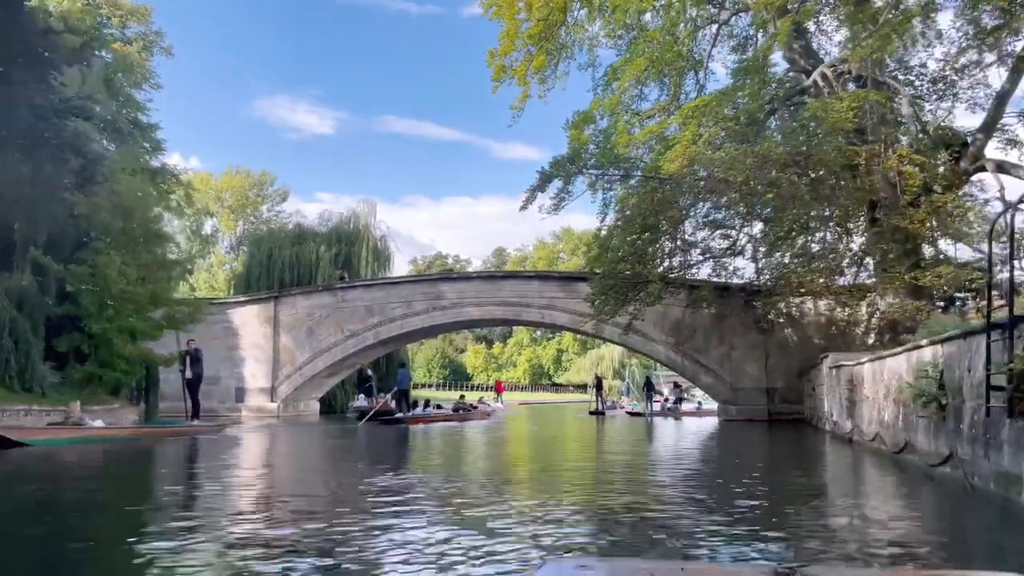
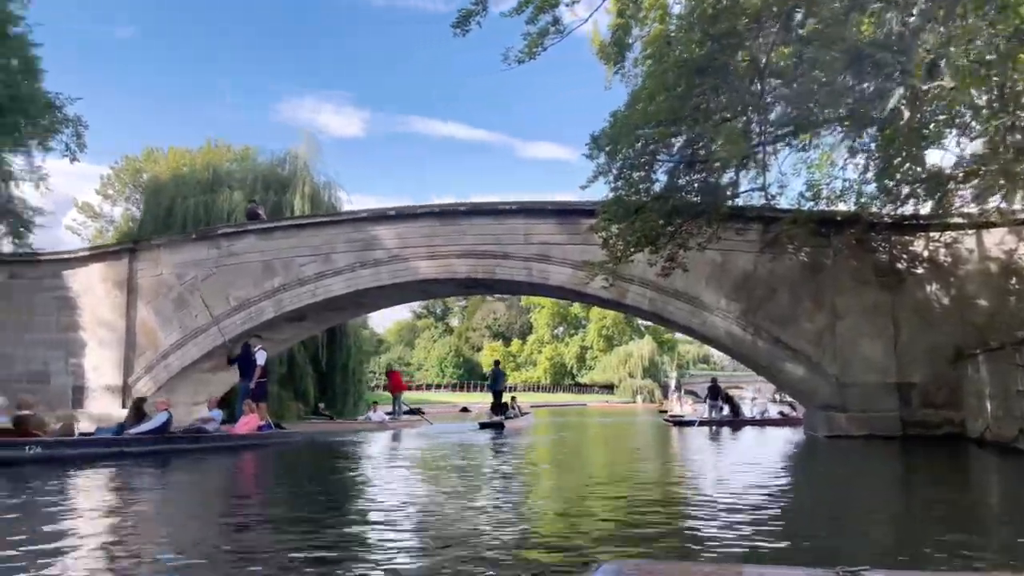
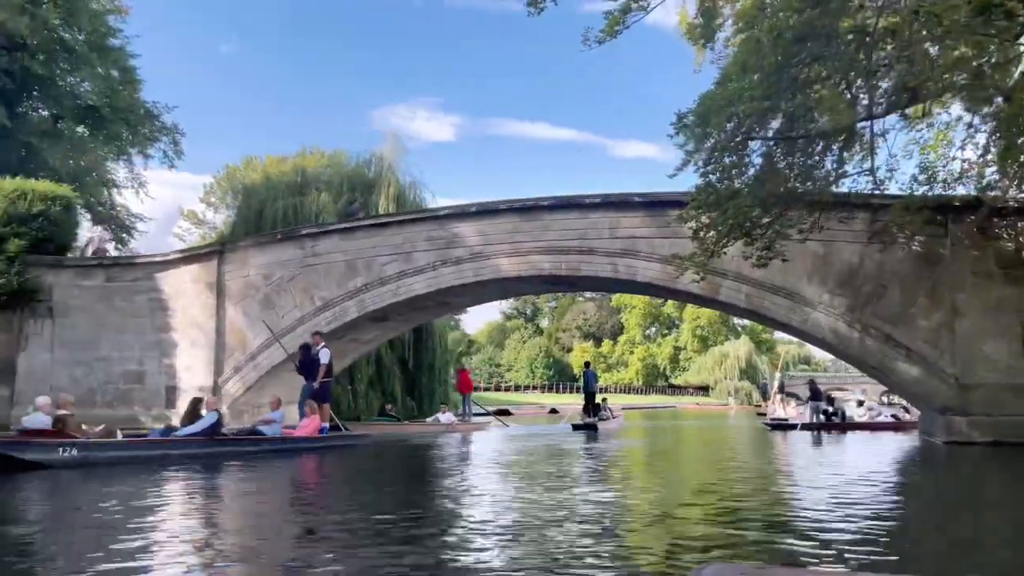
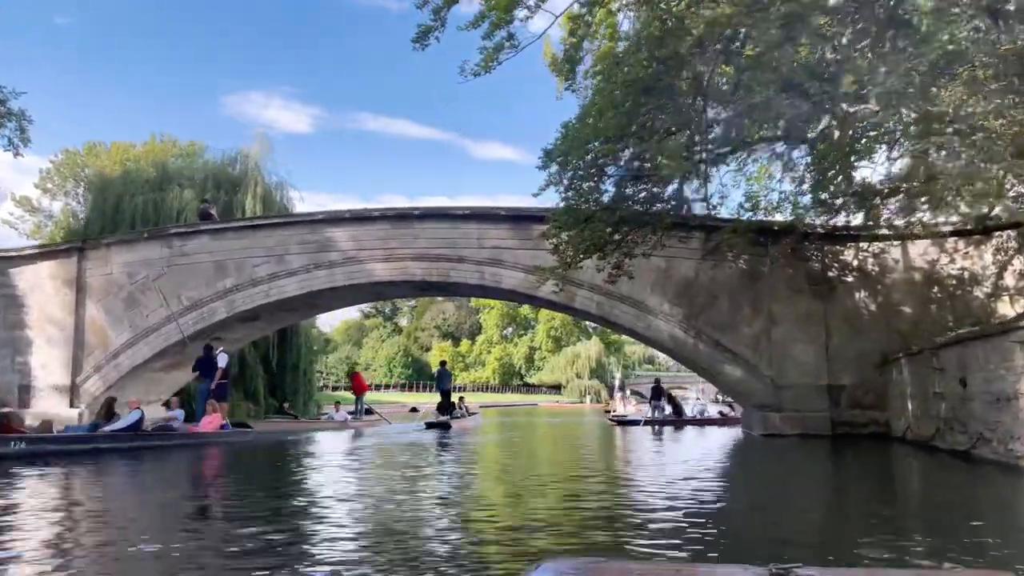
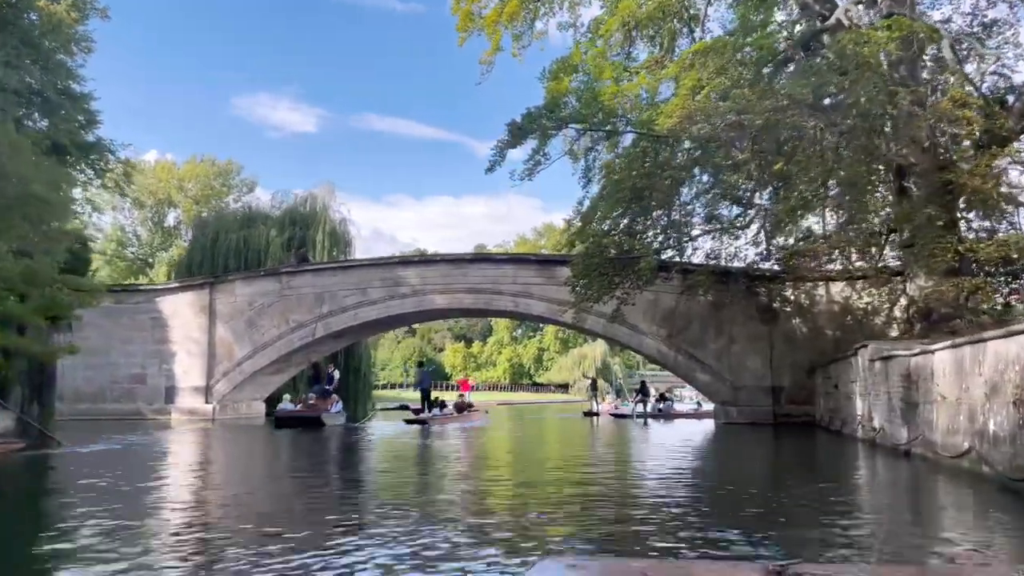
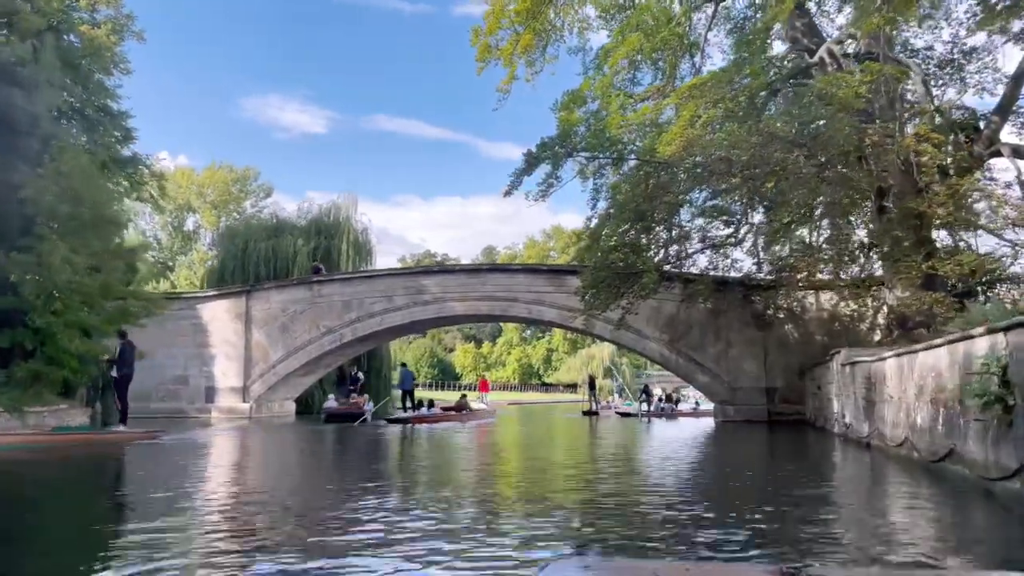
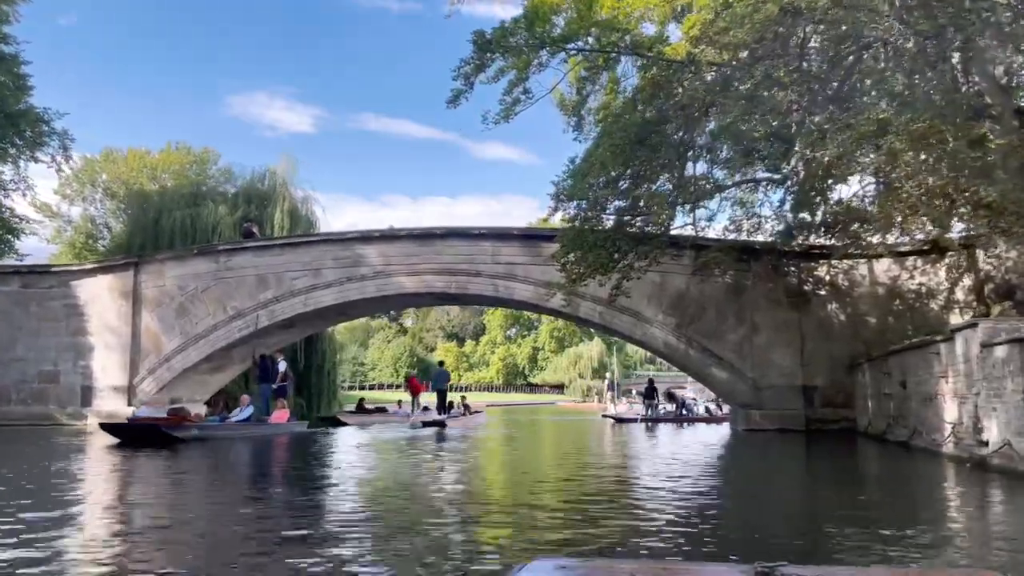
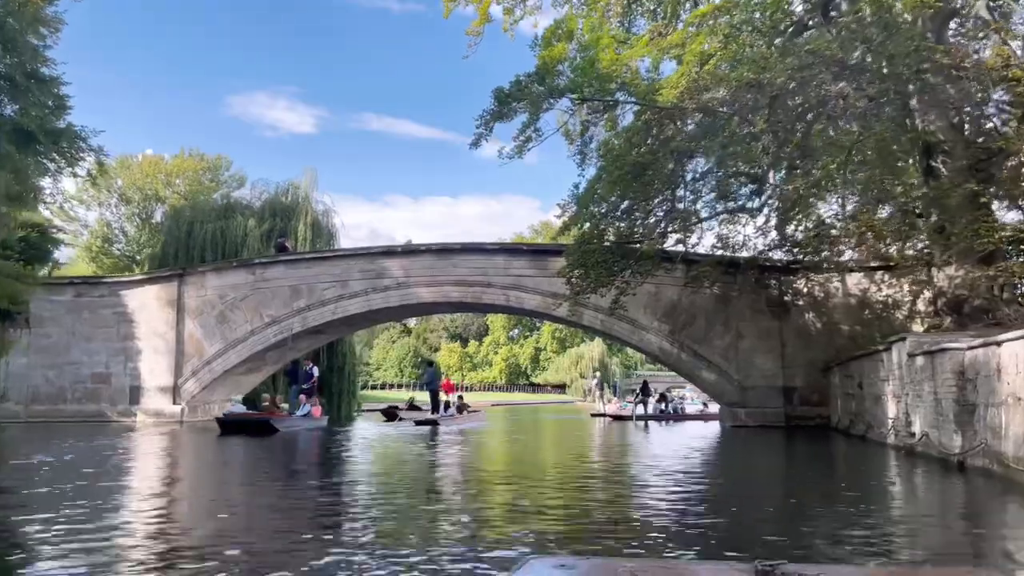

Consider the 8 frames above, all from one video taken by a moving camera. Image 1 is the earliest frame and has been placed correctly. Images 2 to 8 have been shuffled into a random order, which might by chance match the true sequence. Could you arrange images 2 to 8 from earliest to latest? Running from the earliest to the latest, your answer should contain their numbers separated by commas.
6, 5, 8, 7, 4, 2, 3
